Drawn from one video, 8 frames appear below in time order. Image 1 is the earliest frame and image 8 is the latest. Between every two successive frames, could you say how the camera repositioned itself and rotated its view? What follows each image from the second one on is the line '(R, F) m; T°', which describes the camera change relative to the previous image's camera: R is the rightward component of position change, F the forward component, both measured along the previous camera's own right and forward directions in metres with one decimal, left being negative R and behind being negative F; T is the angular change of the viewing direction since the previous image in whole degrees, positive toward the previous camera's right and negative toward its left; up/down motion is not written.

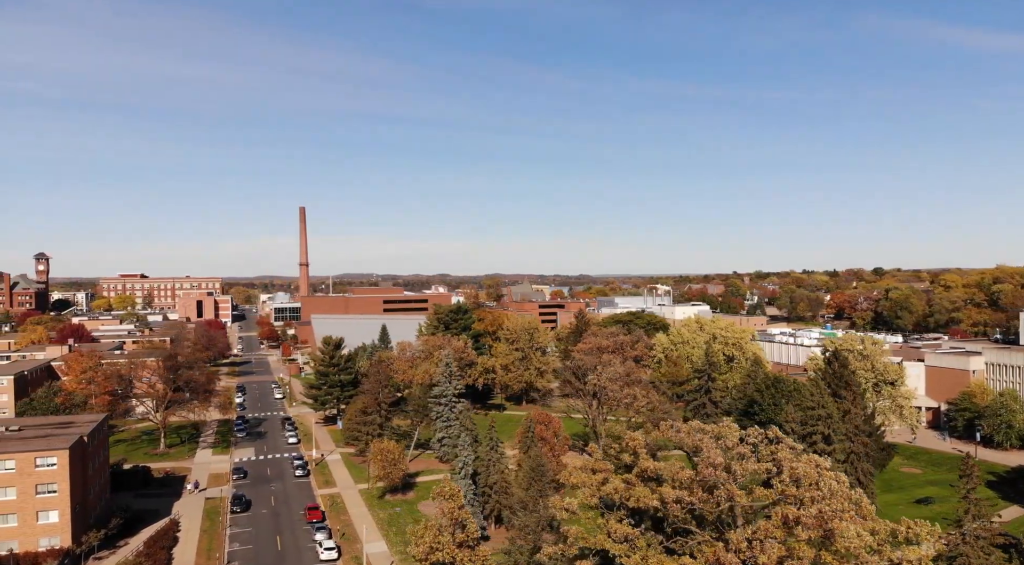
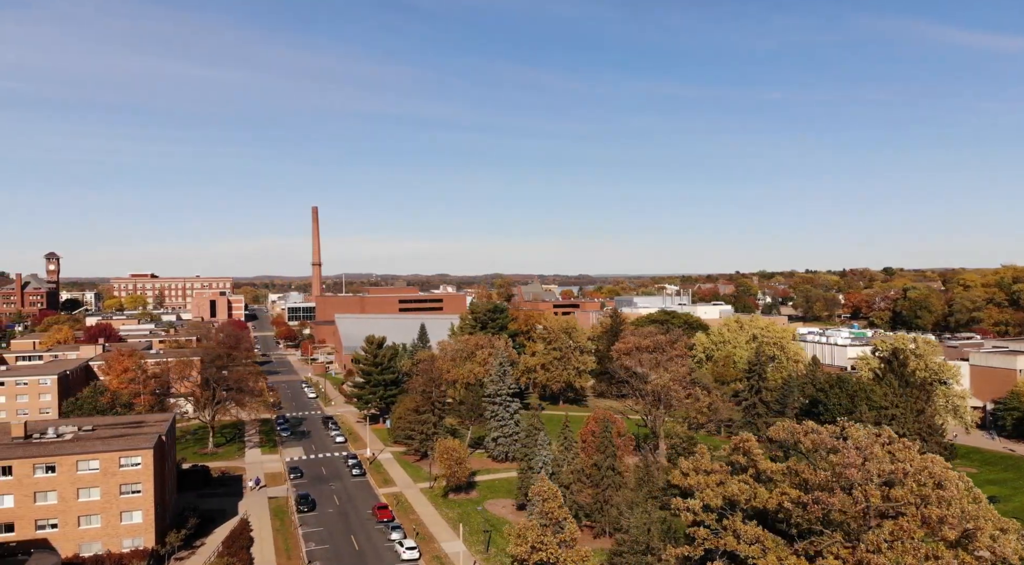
(-4.3, +0.4) m; 0°
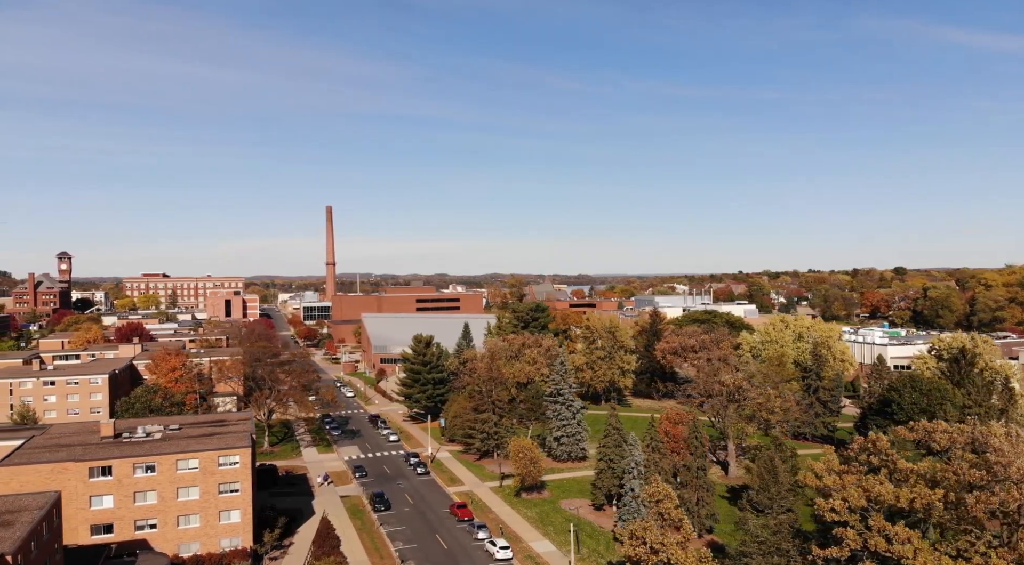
(-4.9, +0.4) m; 0°
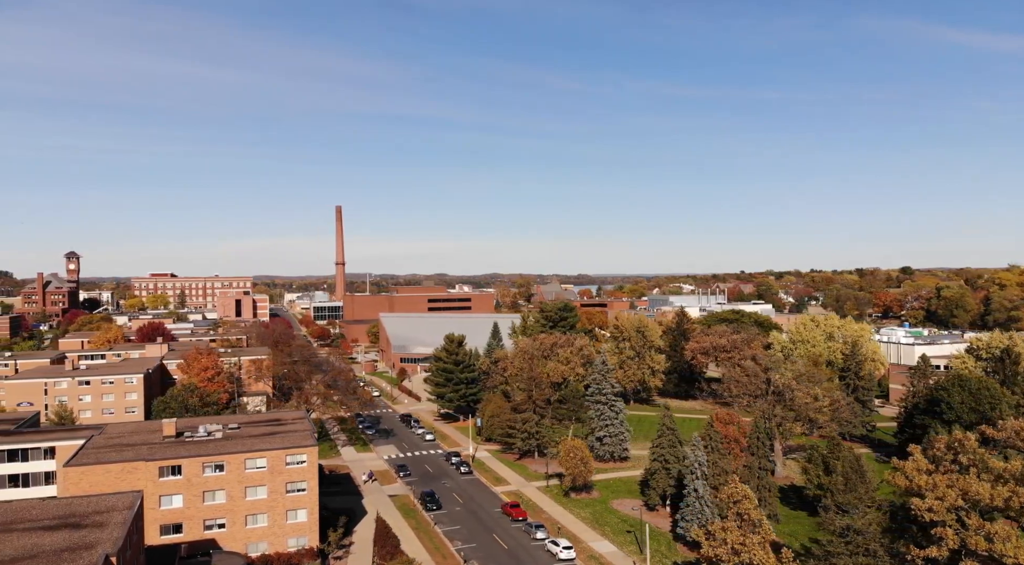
(-3.2, +0.2) m; 0°
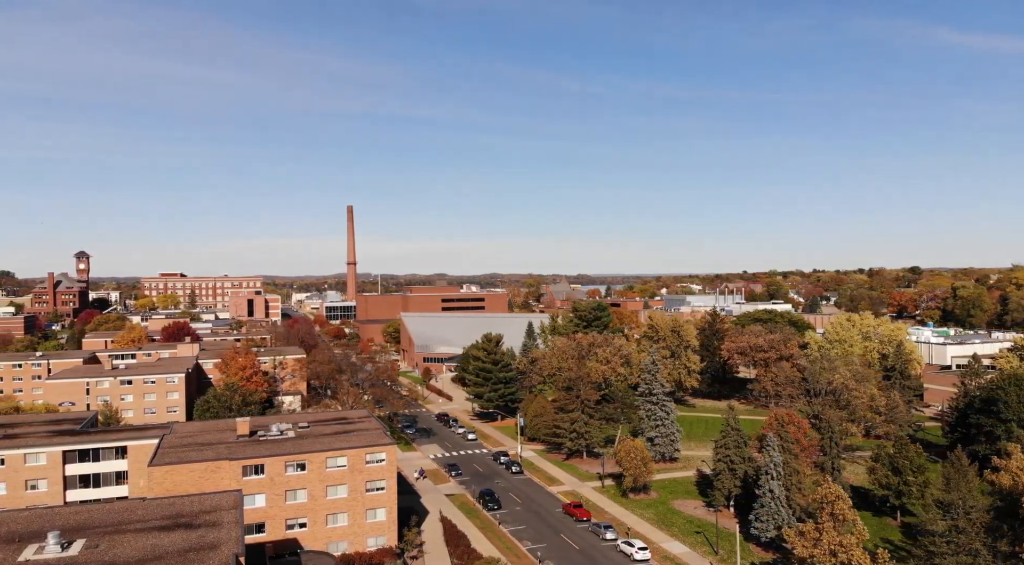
(-3.8, +0.2) m; 0°
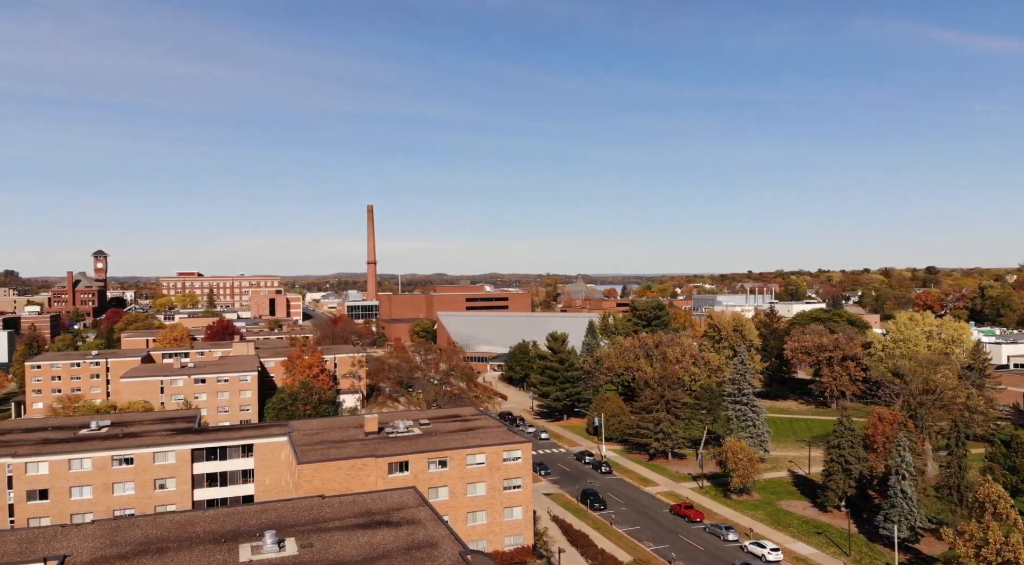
(-6.5, +0.3) m; 0°
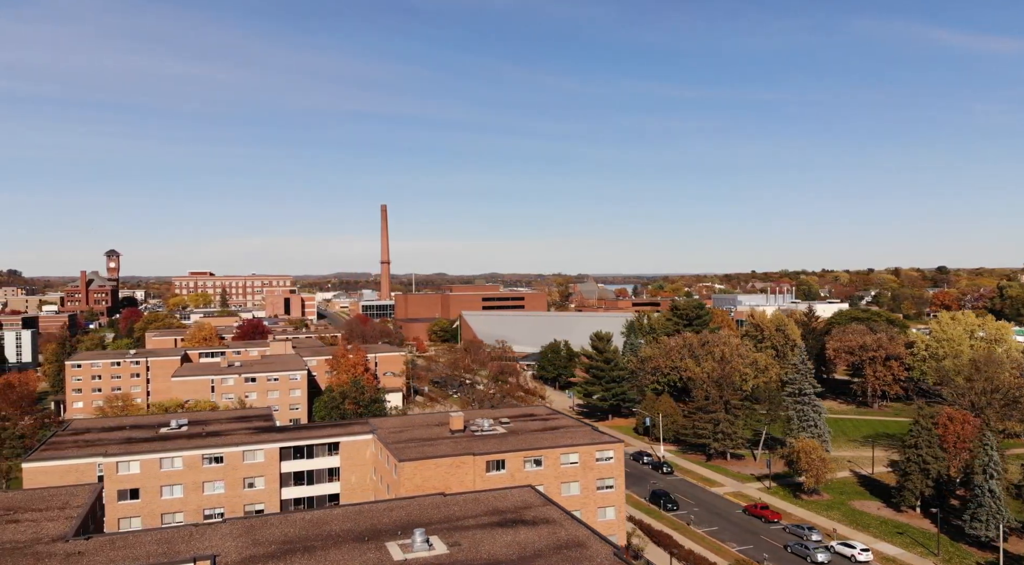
(-4.4, +0.1) m; 0°
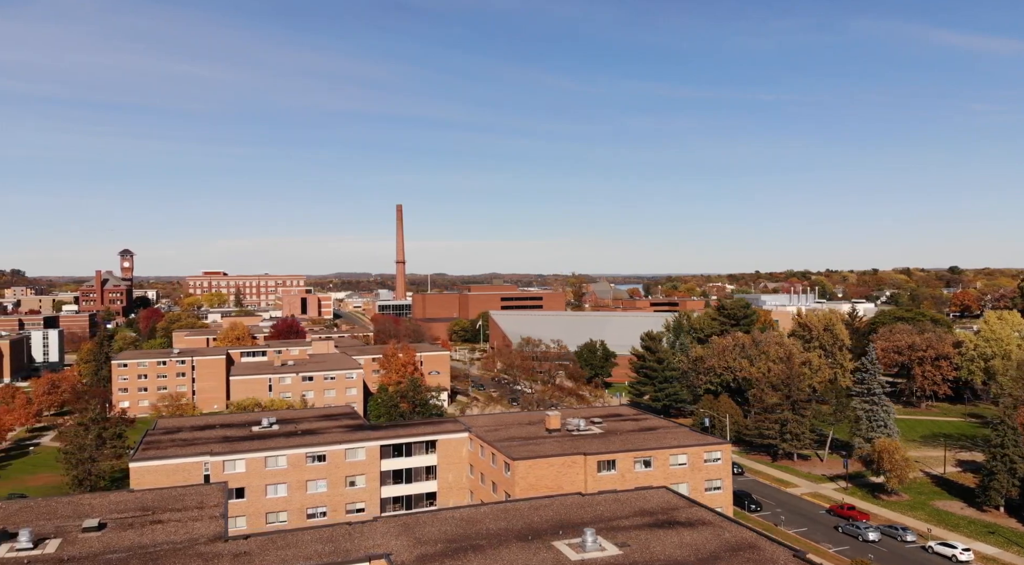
(-5.1, +0.1) m; 0°
